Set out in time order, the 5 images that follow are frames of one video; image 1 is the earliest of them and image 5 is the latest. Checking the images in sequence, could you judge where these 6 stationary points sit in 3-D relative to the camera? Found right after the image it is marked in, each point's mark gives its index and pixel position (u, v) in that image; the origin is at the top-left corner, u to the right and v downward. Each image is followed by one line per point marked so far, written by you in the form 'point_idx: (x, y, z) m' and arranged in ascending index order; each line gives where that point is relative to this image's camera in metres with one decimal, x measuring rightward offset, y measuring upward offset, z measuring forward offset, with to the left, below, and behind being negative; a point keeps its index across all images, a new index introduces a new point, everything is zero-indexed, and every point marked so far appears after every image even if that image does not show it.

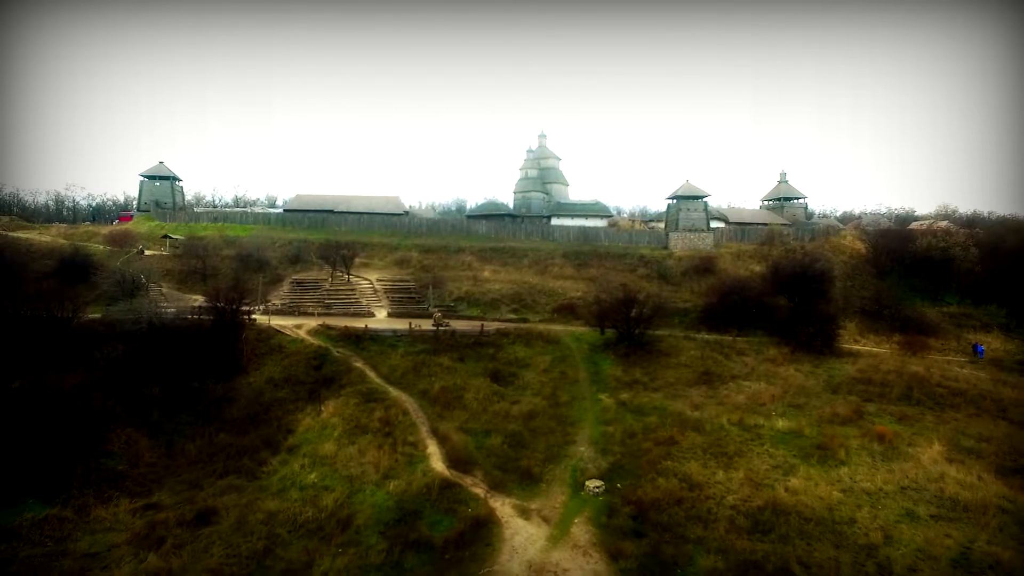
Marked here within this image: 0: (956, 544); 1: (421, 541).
0: (+11.4, -6.6, +13.9) m
1: (-2.5, -6.7, +14.5) m
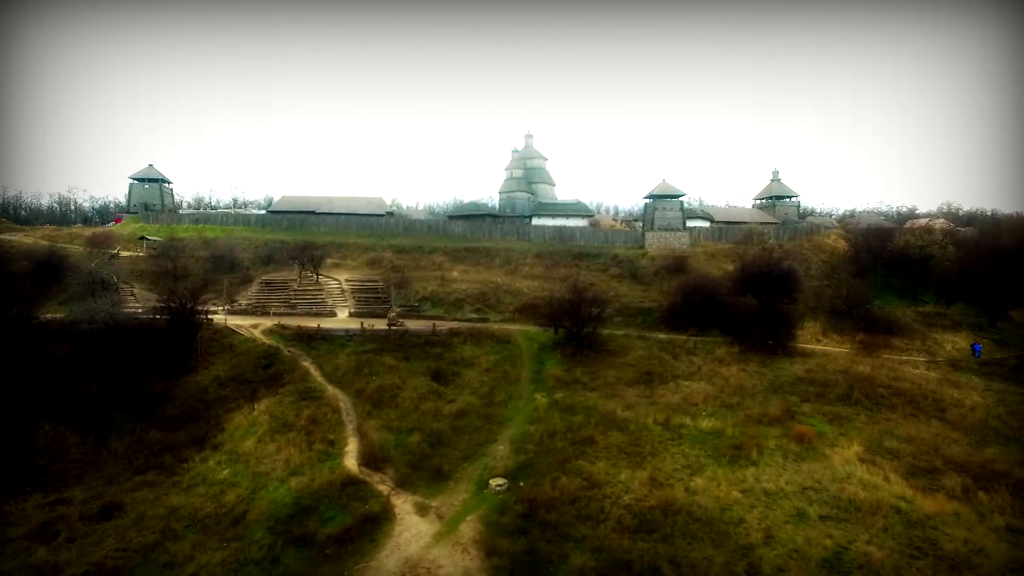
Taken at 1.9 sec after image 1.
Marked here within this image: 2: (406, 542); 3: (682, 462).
0: (+8.2, -6.6, +13.8) m
1: (-5.6, -6.7, +14.6) m
2: (-2.9, -6.9, +14.8) m
3: (+5.8, -6.0, +18.6) m
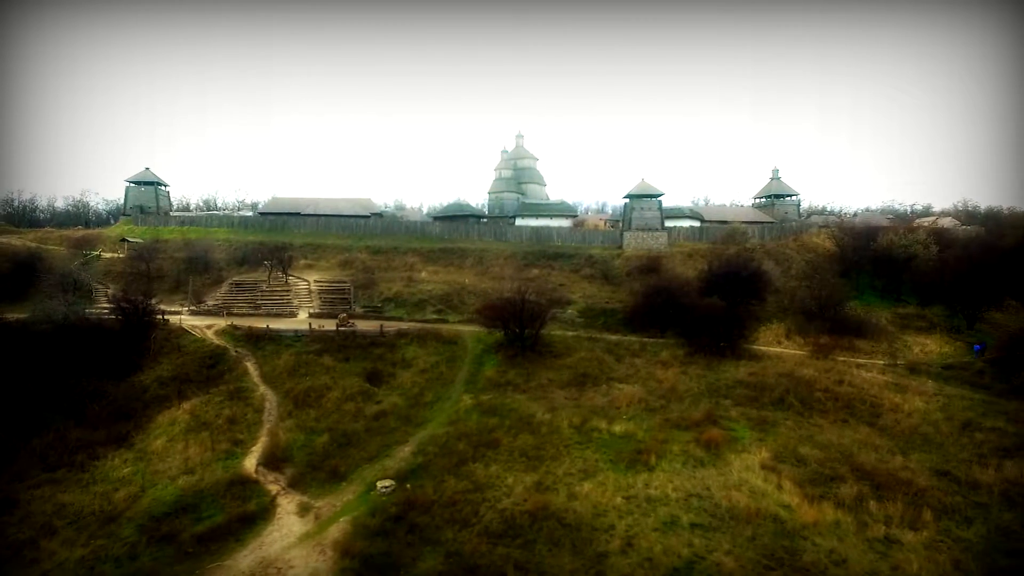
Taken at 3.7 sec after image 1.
0: (+4.4, -6.6, +13.4) m
1: (-9.3, -6.8, +14.8) m
2: (-6.6, -7.0, +14.8) m
3: (+2.3, -6.0, +18.3) m
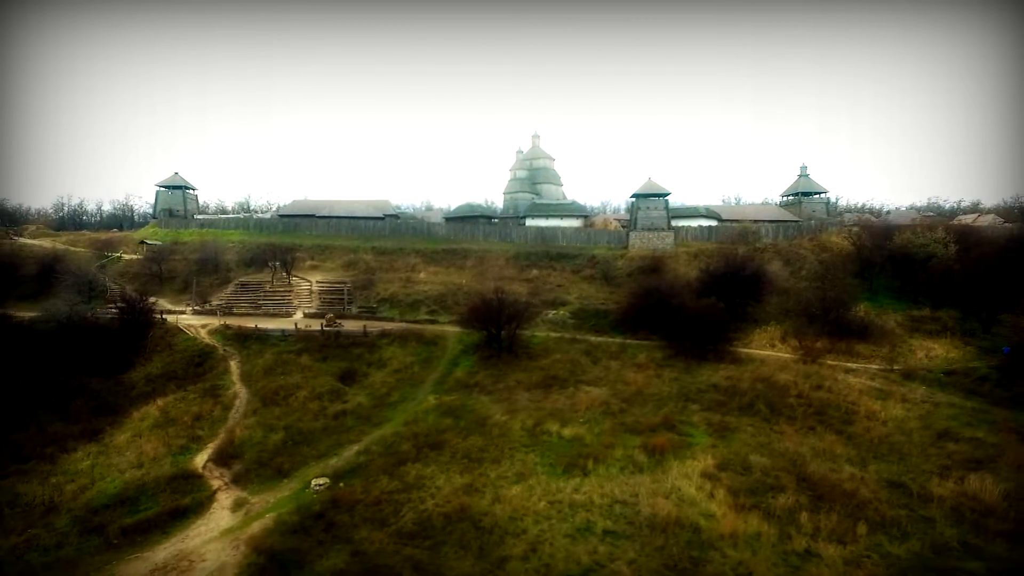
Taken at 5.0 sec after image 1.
0: (+1.9, -6.6, +13.2) m
1: (-11.7, -6.8, +15.4) m
2: (-9.0, -7.0, +15.3) m
3: (+0.1, -6.1, +18.2) m
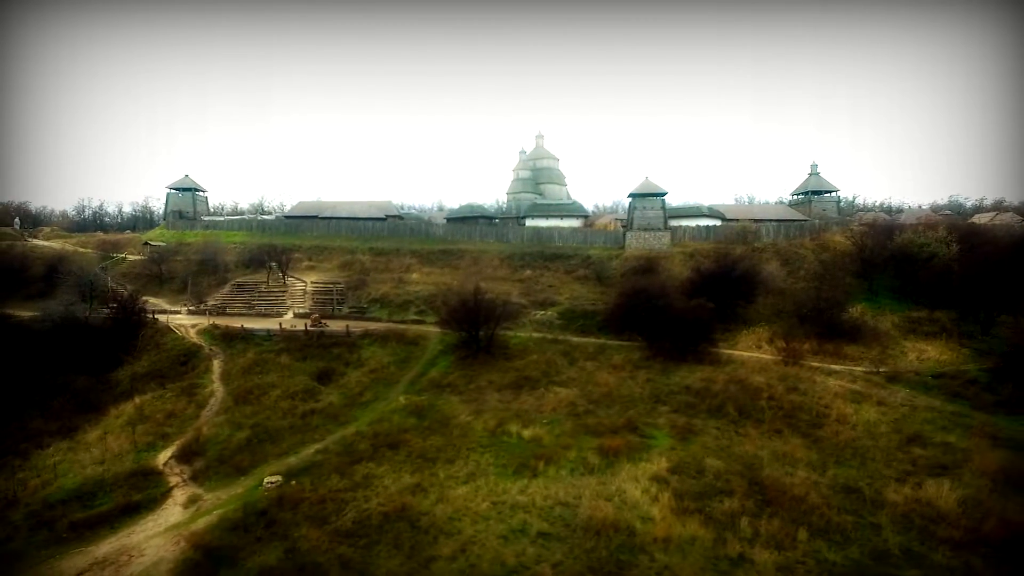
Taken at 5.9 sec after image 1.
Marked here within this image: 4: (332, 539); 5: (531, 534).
0: (+0.1, -6.7, +13.1) m
1: (-13.4, -6.8, +15.9) m
2: (-10.7, -7.0, +15.6) m
3: (-1.5, -6.1, +18.2) m
4: (-4.9, -6.8, +14.6) m
5: (+0.5, -6.5, +14.3) m
